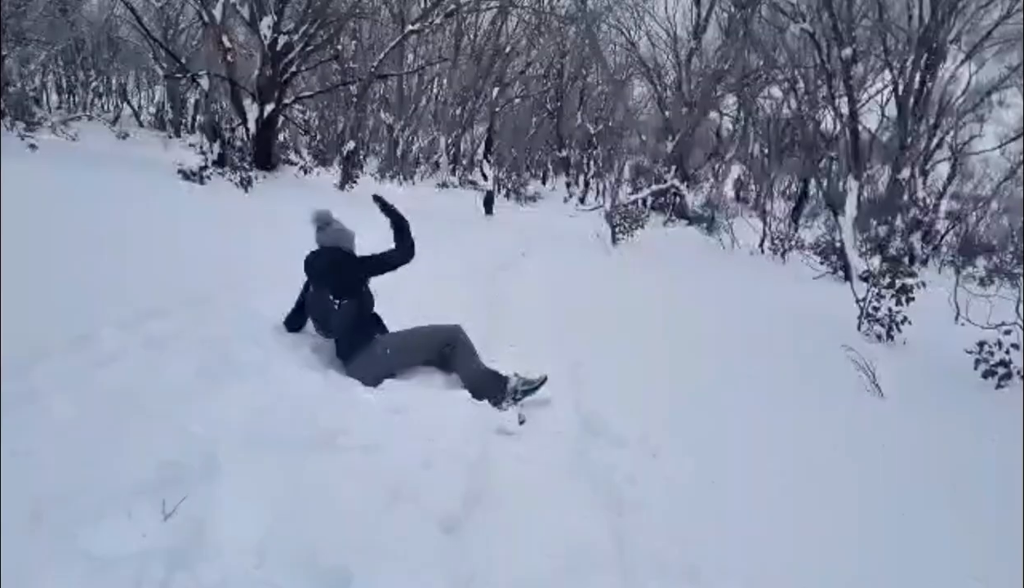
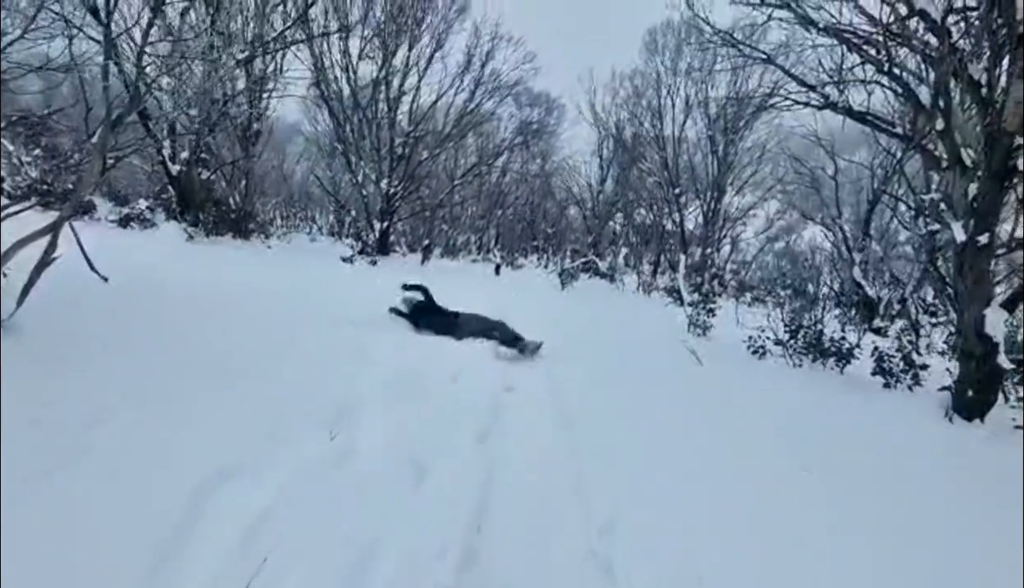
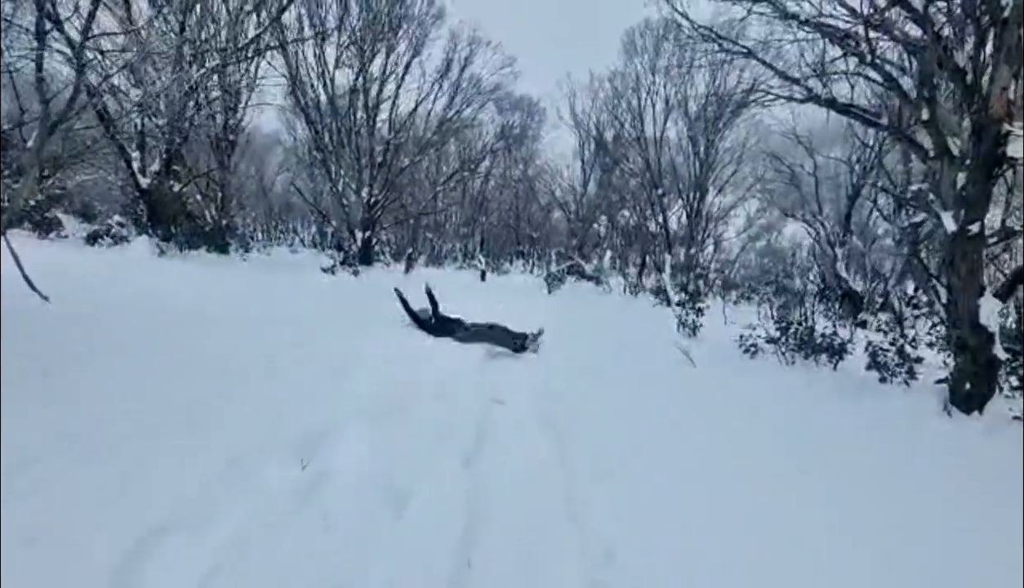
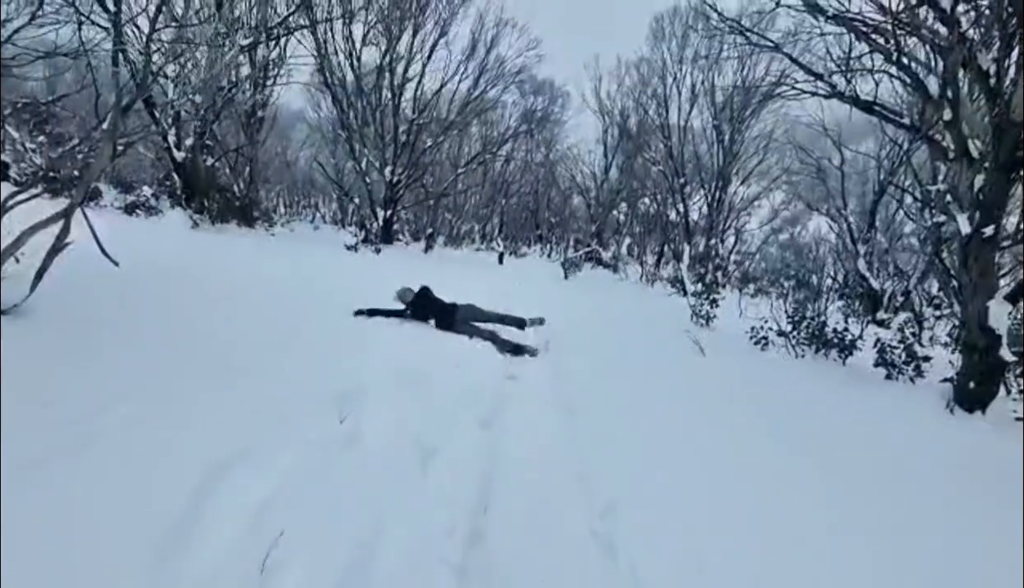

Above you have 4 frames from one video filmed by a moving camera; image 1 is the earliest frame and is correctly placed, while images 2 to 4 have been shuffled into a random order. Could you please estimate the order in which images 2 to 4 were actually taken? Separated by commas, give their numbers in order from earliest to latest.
4, 2, 3
